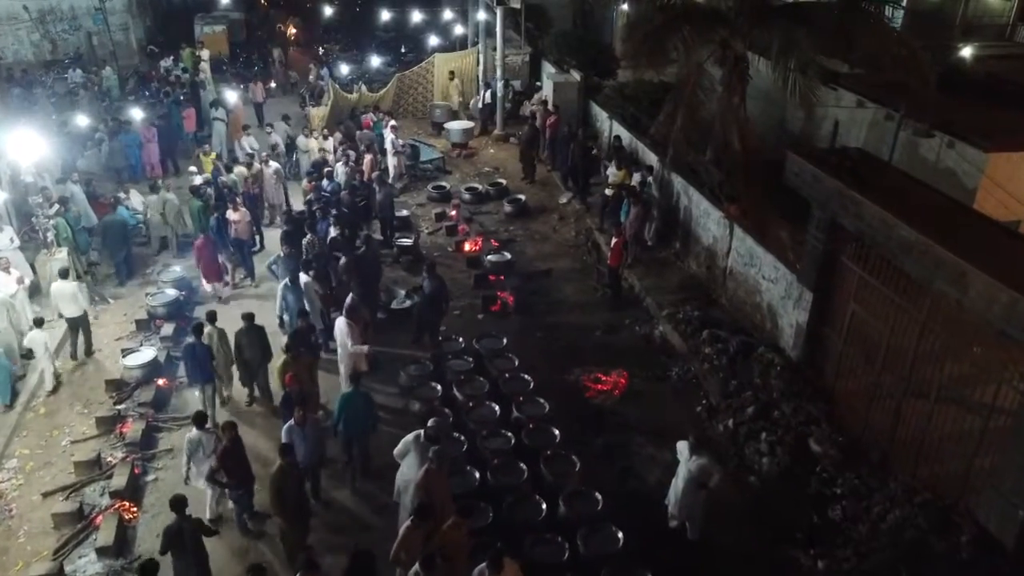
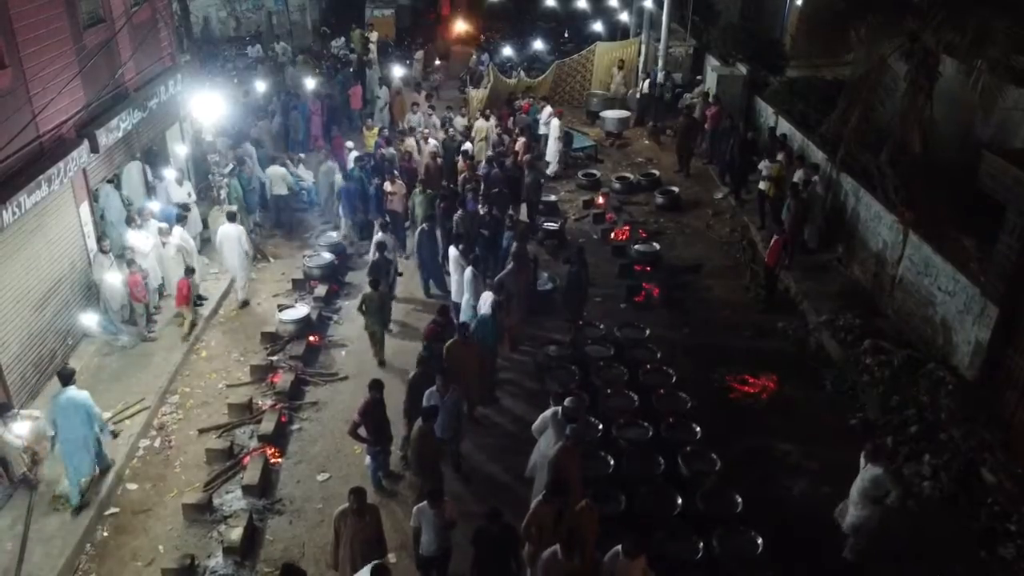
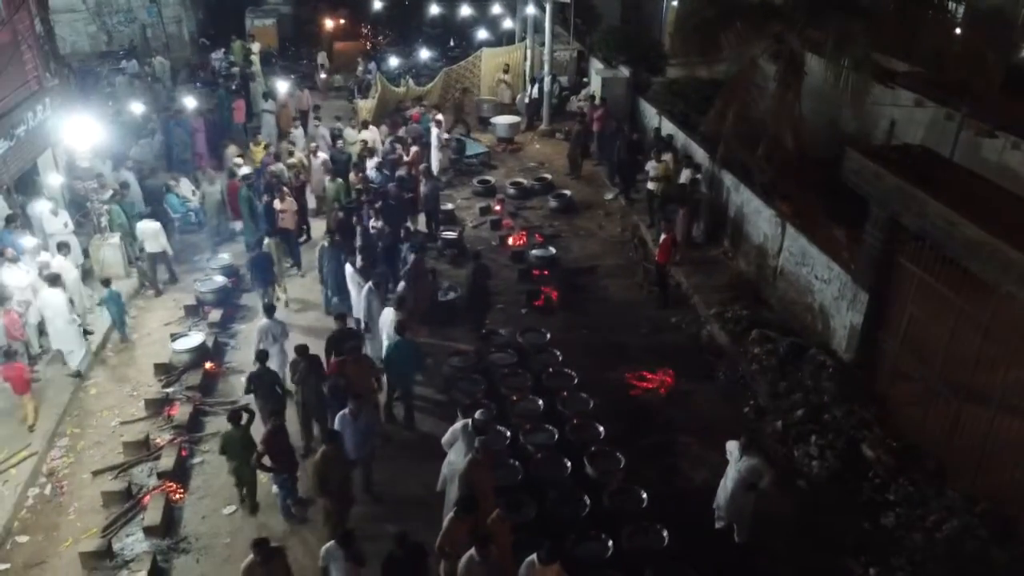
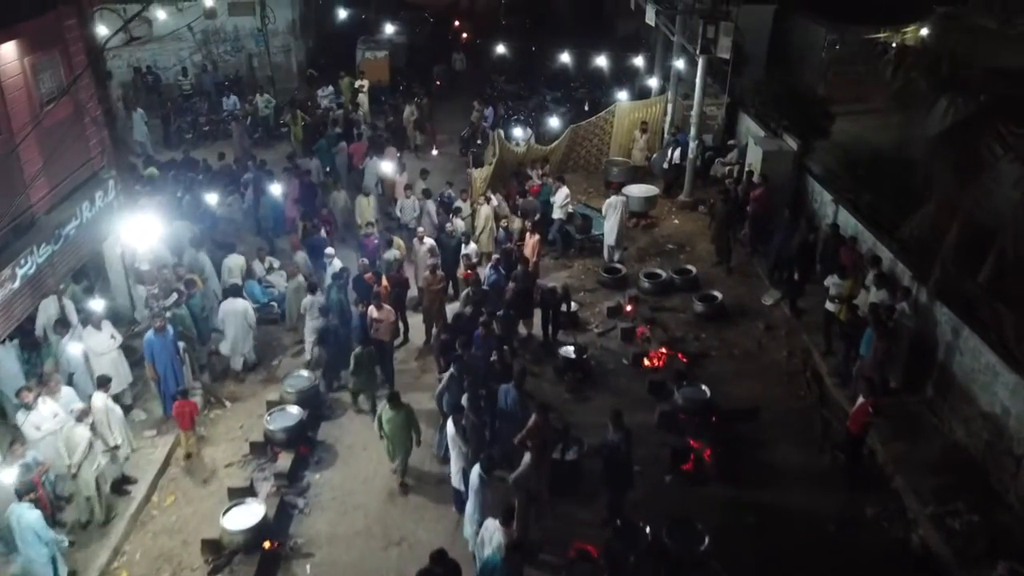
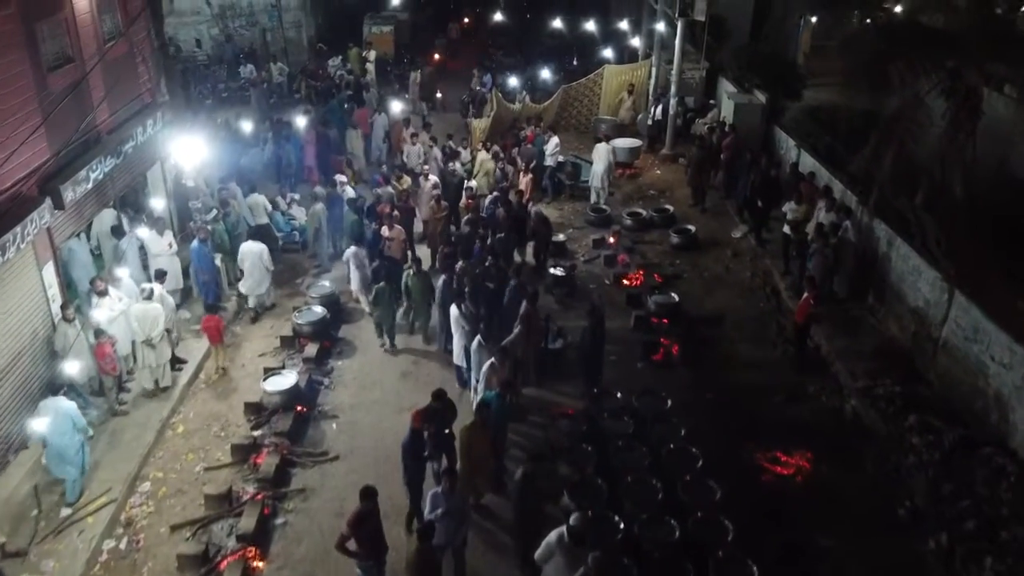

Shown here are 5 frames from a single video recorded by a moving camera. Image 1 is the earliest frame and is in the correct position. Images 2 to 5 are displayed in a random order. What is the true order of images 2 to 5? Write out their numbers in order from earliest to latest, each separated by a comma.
3, 2, 5, 4
